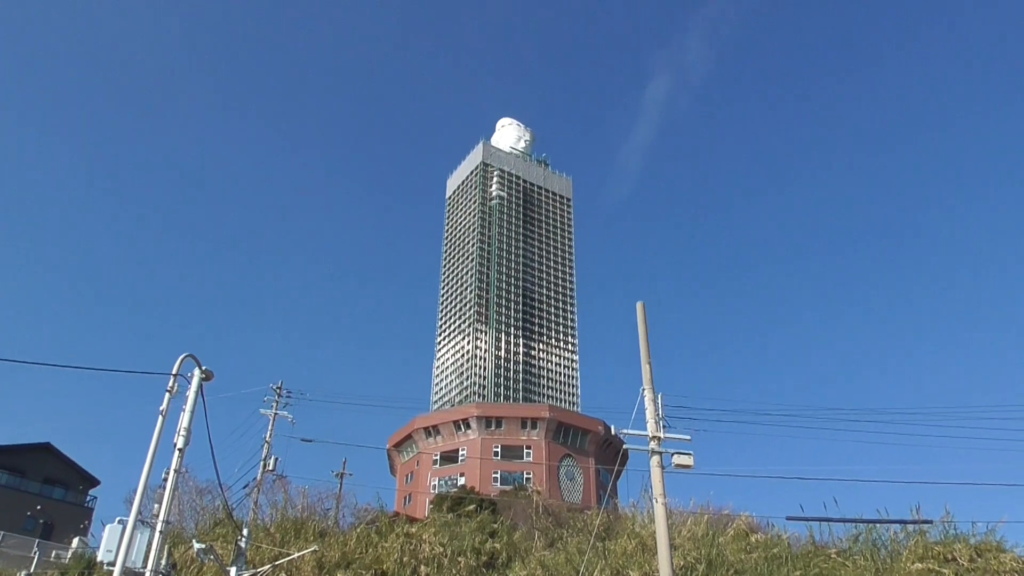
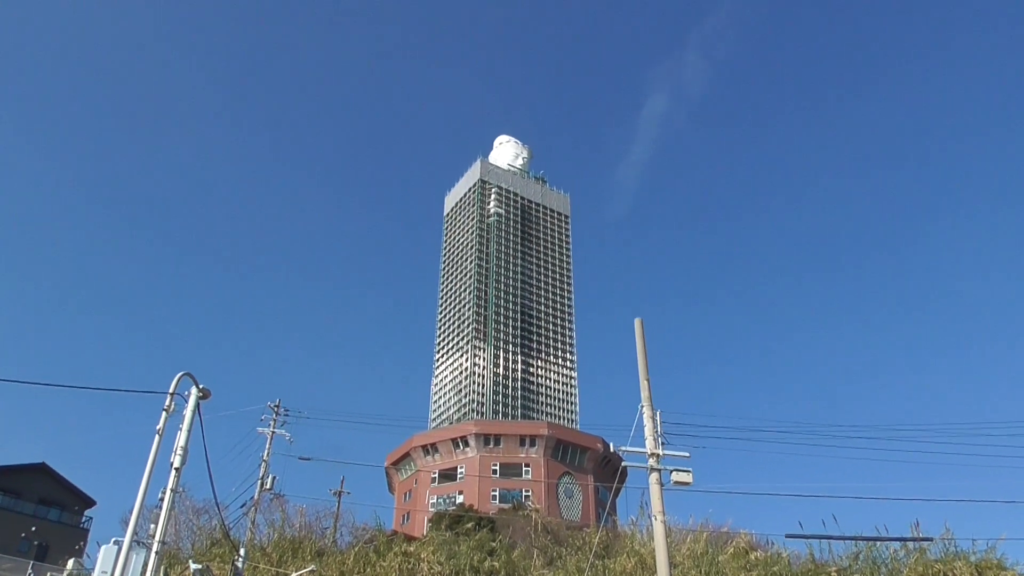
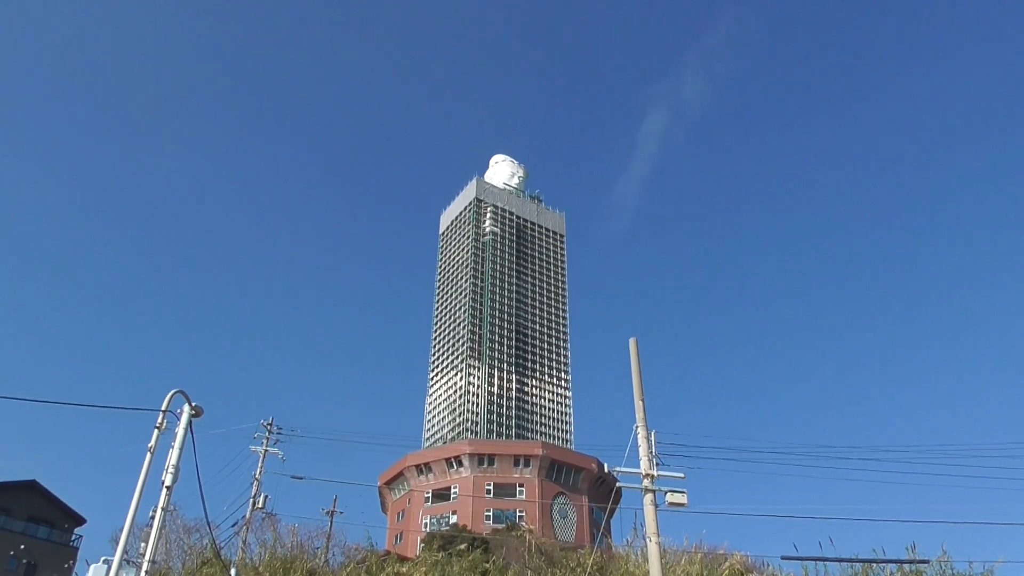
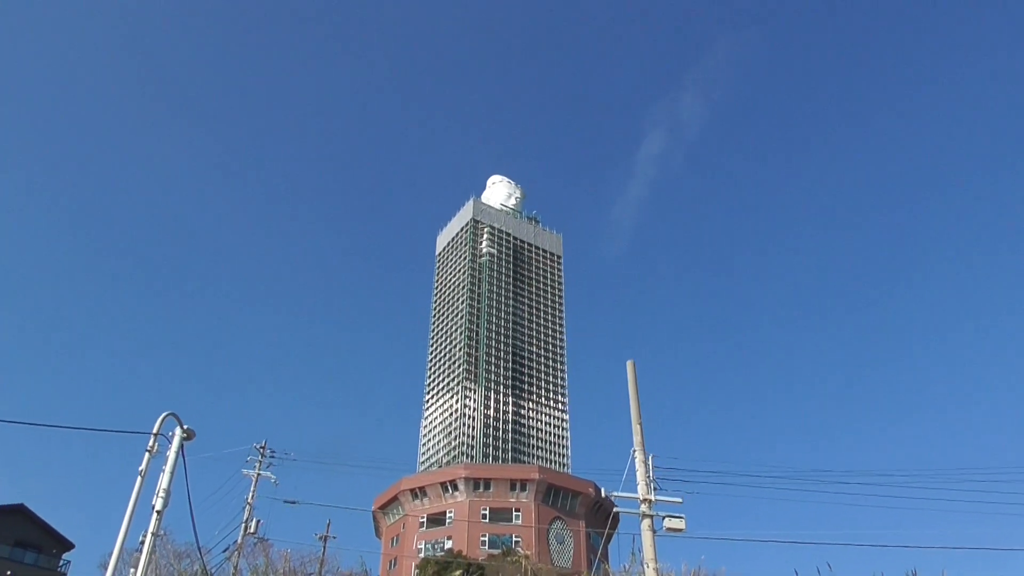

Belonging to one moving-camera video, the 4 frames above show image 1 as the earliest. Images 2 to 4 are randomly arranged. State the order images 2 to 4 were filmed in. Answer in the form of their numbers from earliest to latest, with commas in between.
2, 3, 4
